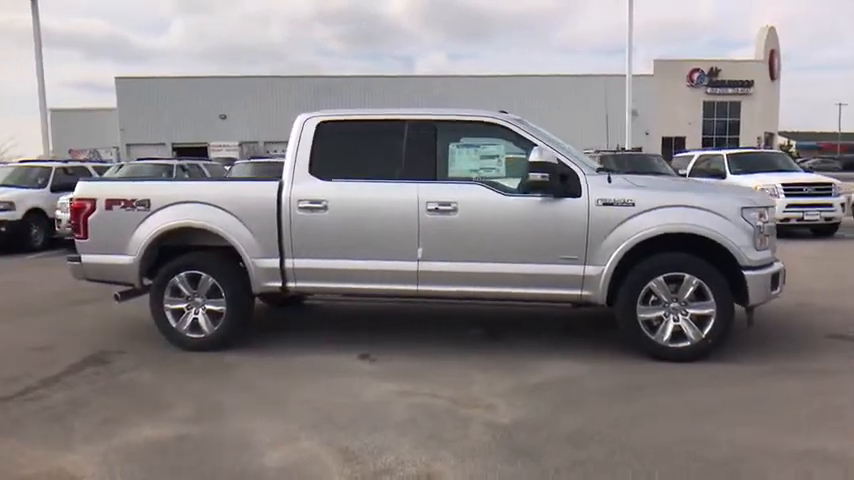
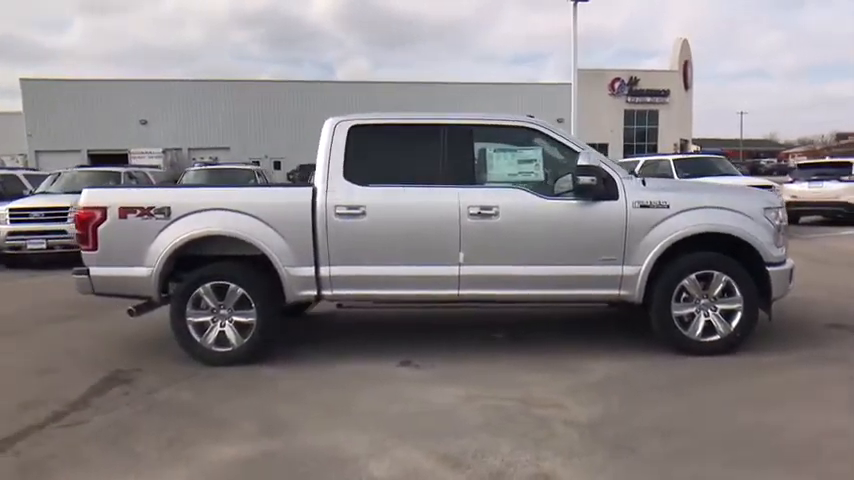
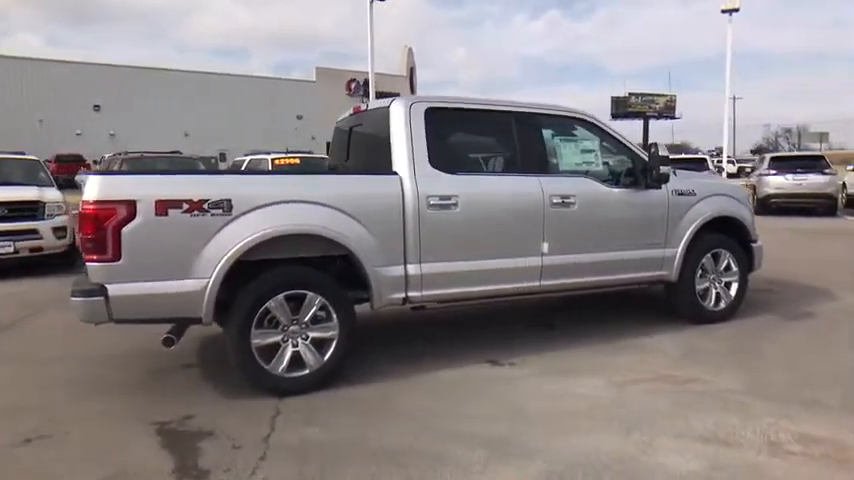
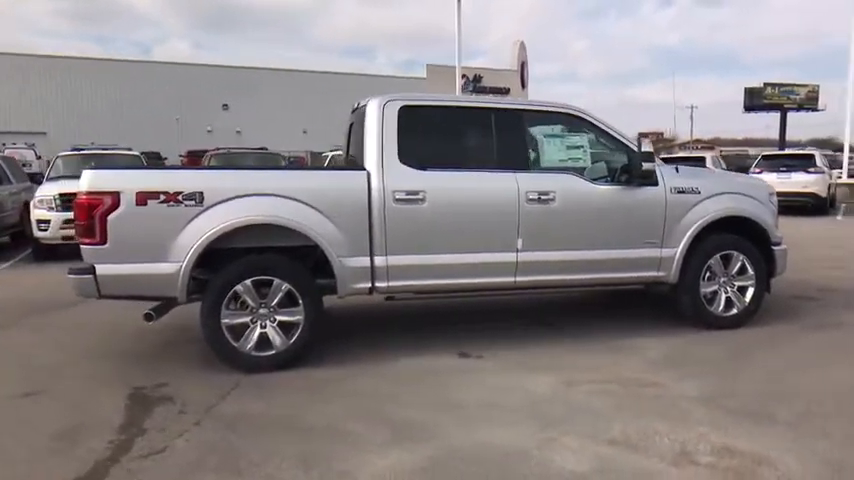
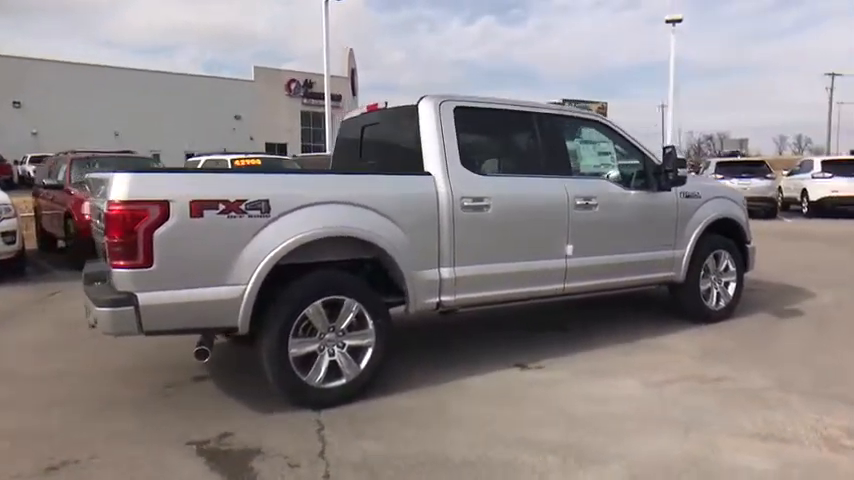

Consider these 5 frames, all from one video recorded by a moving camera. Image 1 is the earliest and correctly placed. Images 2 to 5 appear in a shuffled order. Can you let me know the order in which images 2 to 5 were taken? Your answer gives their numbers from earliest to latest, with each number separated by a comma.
2, 4, 3, 5
